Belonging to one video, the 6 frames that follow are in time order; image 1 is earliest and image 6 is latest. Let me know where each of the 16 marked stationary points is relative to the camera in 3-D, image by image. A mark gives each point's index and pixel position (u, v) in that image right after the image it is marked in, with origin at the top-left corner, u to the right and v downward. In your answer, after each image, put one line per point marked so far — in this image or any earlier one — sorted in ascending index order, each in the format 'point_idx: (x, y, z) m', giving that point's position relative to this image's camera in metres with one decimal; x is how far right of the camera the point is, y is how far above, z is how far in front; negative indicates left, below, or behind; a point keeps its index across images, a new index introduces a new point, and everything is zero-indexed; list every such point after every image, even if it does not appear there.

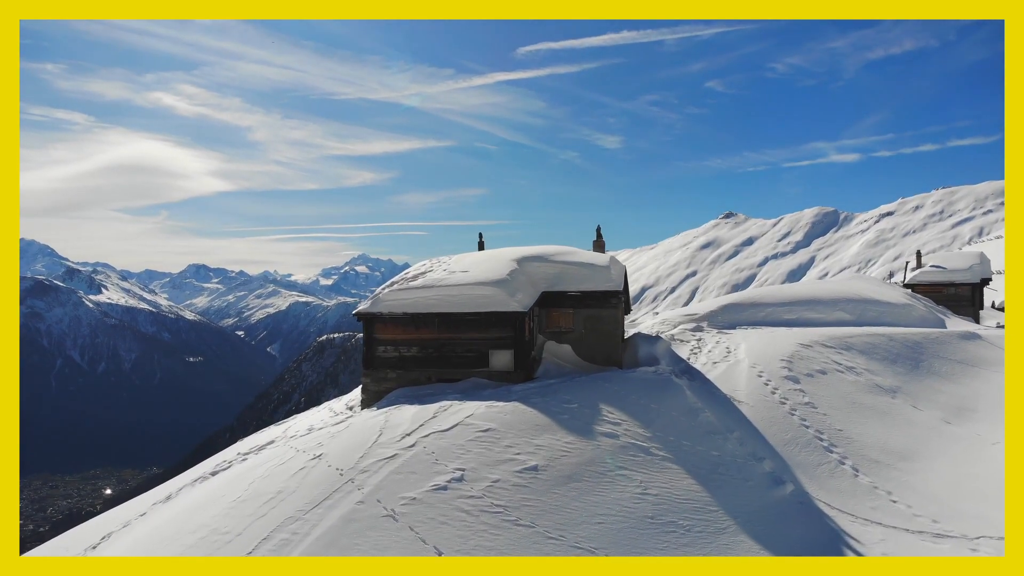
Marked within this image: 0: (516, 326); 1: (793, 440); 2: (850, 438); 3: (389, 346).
0: (+0.1, -0.9, +18.8) m
1: (+6.0, -3.2, +17.8) m
2: (+7.6, -3.4, +18.8) m
3: (-2.9, -1.4, +19.4) m
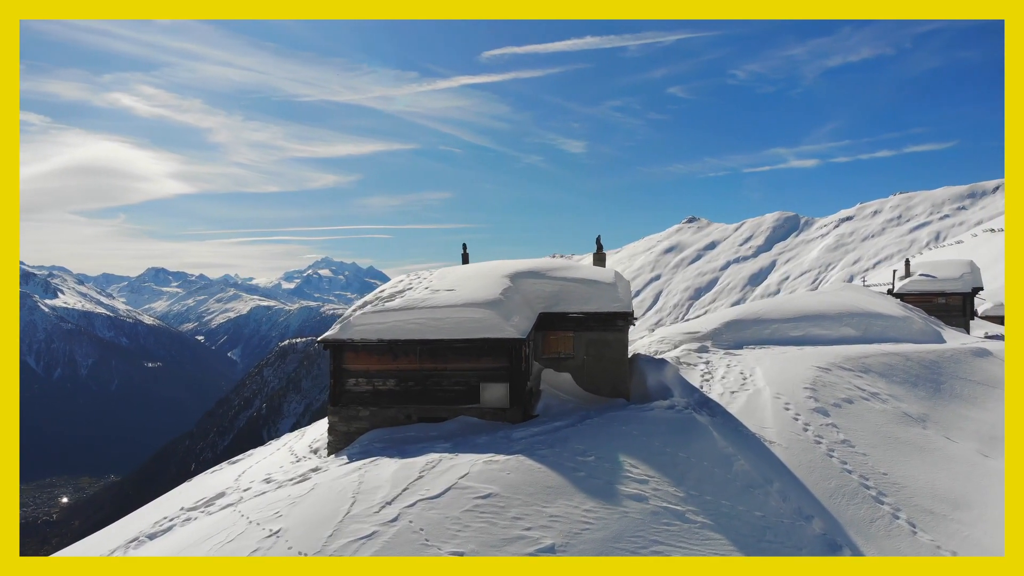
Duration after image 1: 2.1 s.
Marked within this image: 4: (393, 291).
0: (0.0, -1.3, +16.0) m
1: (+5.9, -3.6, +15.2) m
2: (+7.5, -3.8, +16.3) m
3: (-3.0, -1.8, +16.4) m
4: (-2.5, -0.1, +17.7) m
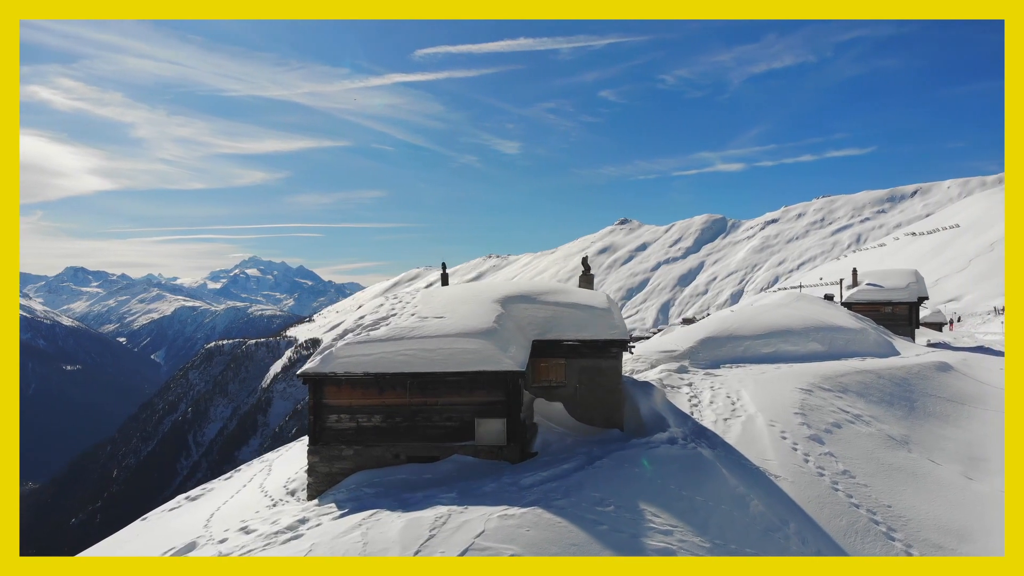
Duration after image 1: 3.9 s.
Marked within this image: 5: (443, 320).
0: (-0.1, -1.8, +14.9) m
1: (+5.9, -4.2, +14.6) m
2: (+7.4, -4.3, +15.9) m
3: (-3.1, -2.3, +15.1) m
4: (-2.7, -0.6, +16.5) m
5: (-1.3, -0.6, +16.0) m
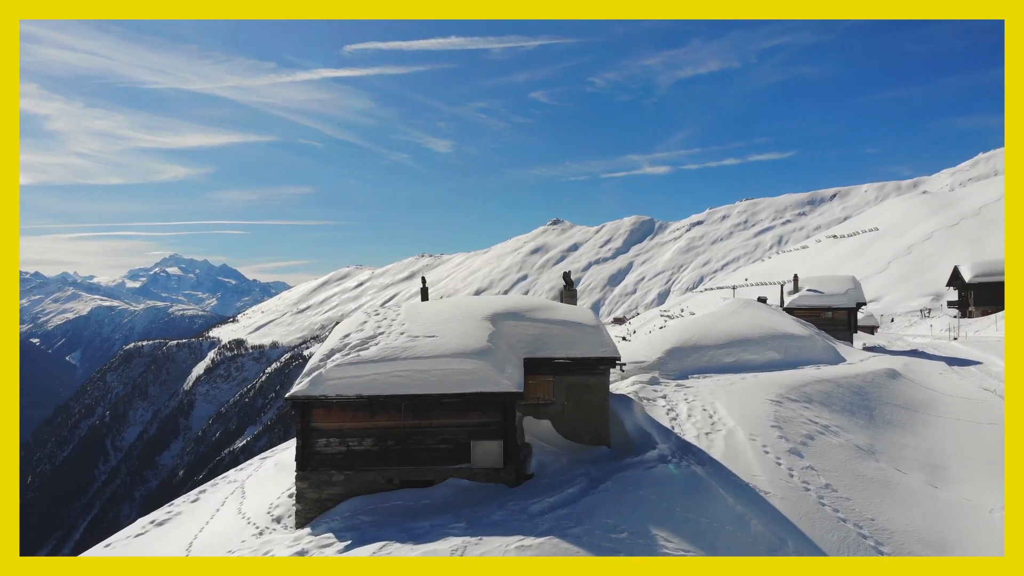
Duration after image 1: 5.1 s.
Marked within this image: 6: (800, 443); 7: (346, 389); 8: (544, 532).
0: (-0.1, -2.1, +14.6) m
1: (+5.9, -4.5, +14.8) m
2: (+7.3, -4.7, +16.2) m
3: (-3.1, -2.7, +14.6) m
4: (-2.9, -0.9, +16.0) m
5: (-1.5, -1.0, +15.6) m
6: (+6.8, -3.6, +19.6) m
7: (-2.9, -1.8, +14.5) m
8: (+0.4, -3.4, +11.6) m
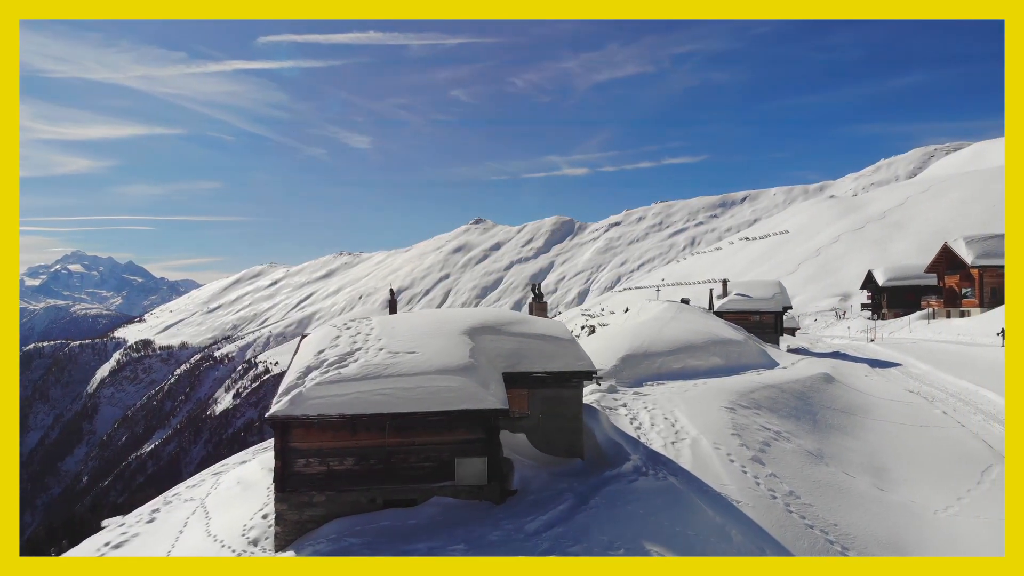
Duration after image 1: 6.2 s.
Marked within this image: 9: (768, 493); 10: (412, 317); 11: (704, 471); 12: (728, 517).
0: (-0.4, -2.4, +14.6) m
1: (+5.5, -4.8, +15.4) m
2: (+6.8, -5.0, +16.8) m
3: (-3.4, -2.9, +14.3) m
4: (-3.3, -1.2, +15.6) m
5: (-1.8, -1.2, +15.4) m
6: (+6.0, -3.9, +20.2) m
7: (-3.1, -2.0, +14.1) m
8: (+0.4, -3.7, +11.7) m
9: (+5.3, -4.2, +17.3) m
10: (-2.2, -0.6, +17.9) m
11: (+4.1, -3.9, +17.7) m
12: (+3.9, -4.1, +15.2) m
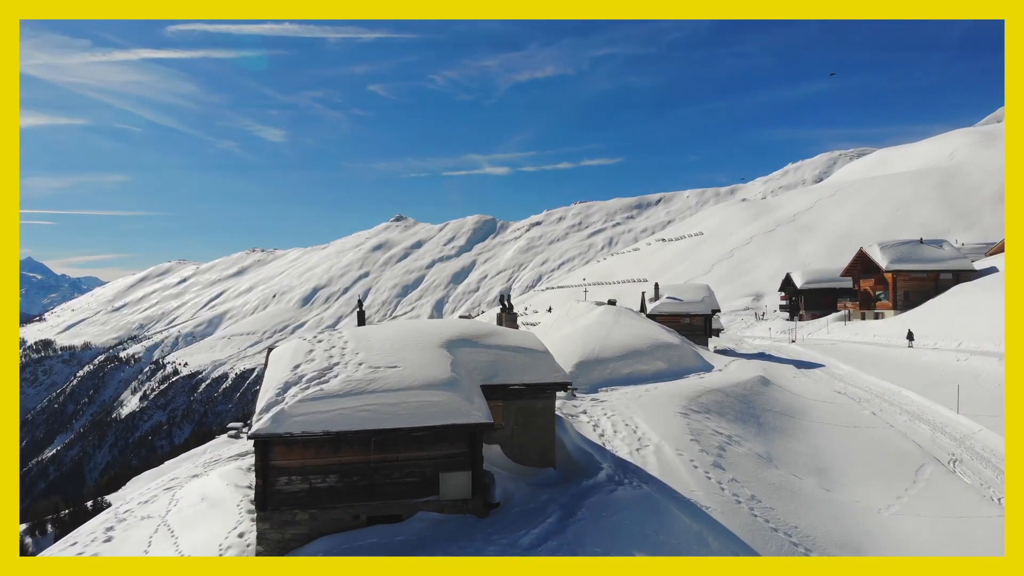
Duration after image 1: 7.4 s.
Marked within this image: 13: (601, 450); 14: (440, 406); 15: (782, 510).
0: (-0.7, -2.7, +14.6) m
1: (+5.2, -5.1, +16.0) m
2: (+6.3, -5.2, +17.6) m
3: (-3.6, -3.2, +14.0) m
4: (-3.6, -1.5, +15.4) m
5: (-2.2, -1.5, +15.3) m
6: (+5.1, -4.2, +20.9) m
7: (-3.4, -2.3, +14.0) m
8: (+0.4, -3.9, +11.8) m
9: (+4.7, -4.5, +17.9) m
10: (-2.8, -0.8, +17.8) m
11: (+3.5, -4.1, +18.2) m
12: (+3.5, -4.4, +15.6) m
13: (+2.0, -3.7, +19.2) m
14: (-1.3, -2.0, +14.5) m
15: (+6.0, -5.0, +18.6) m
